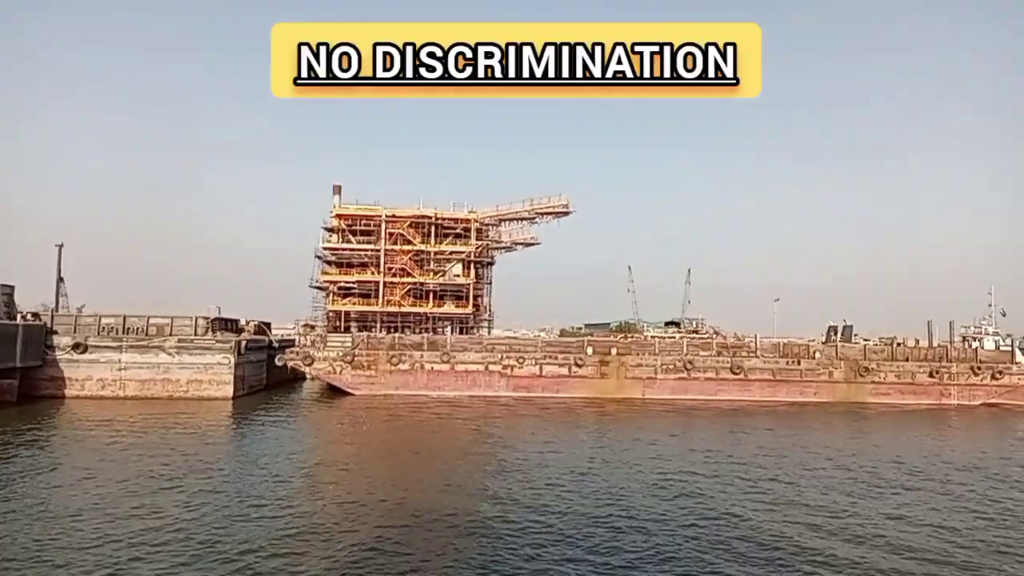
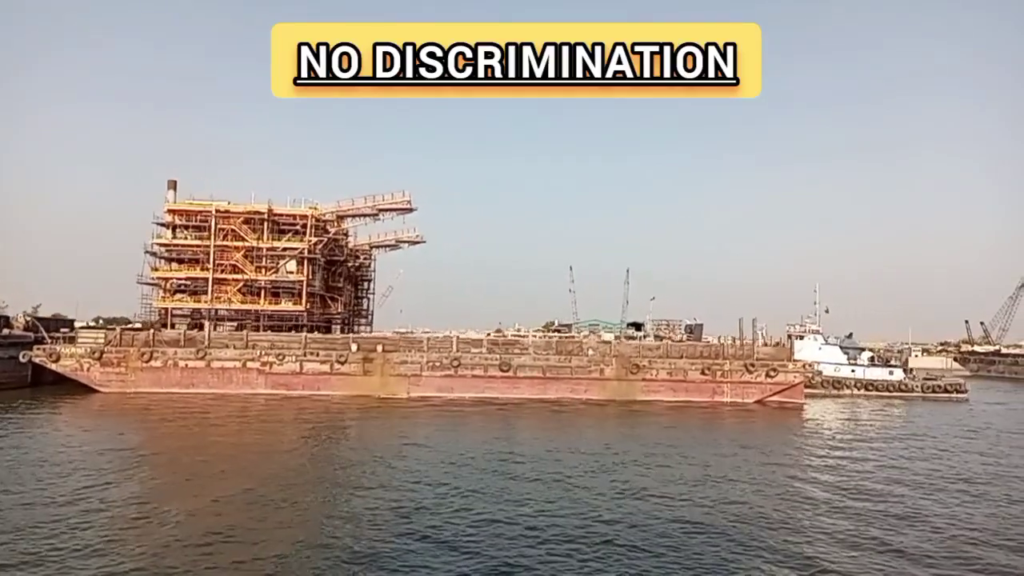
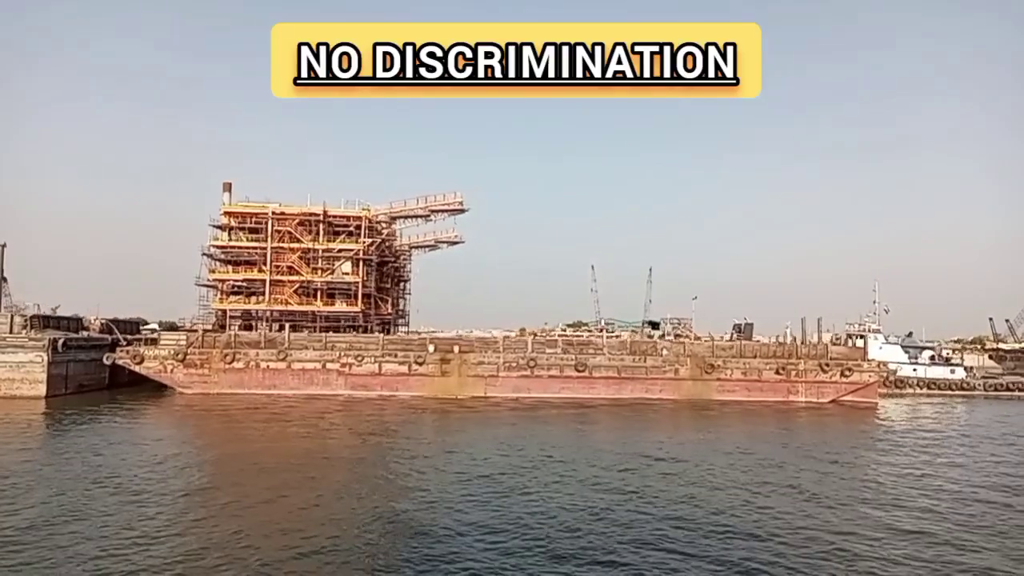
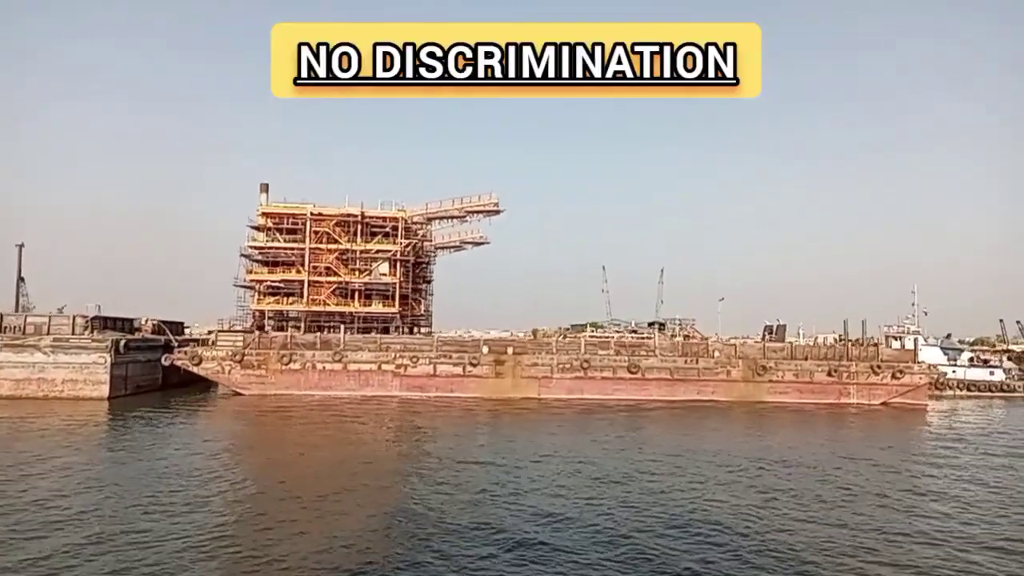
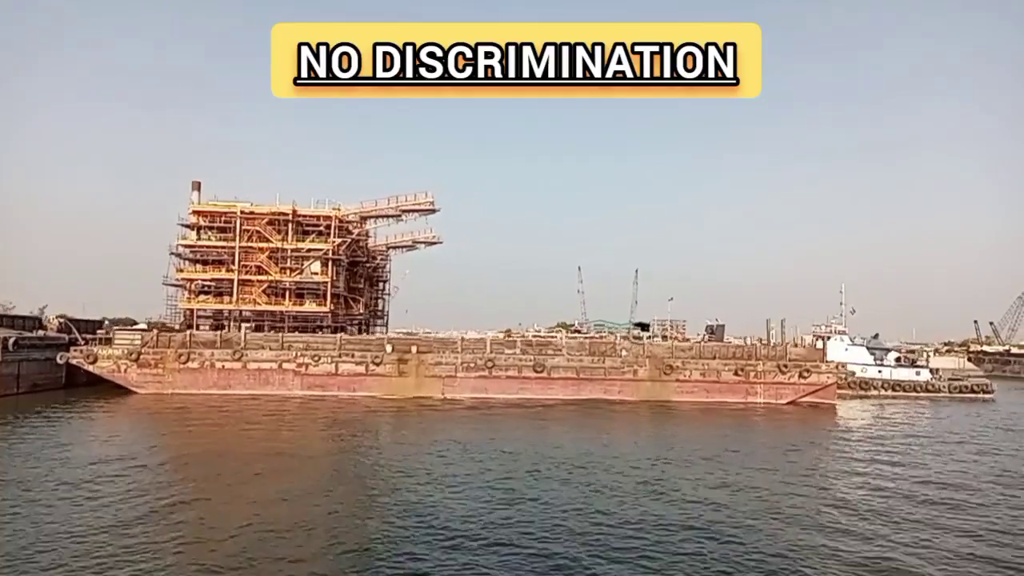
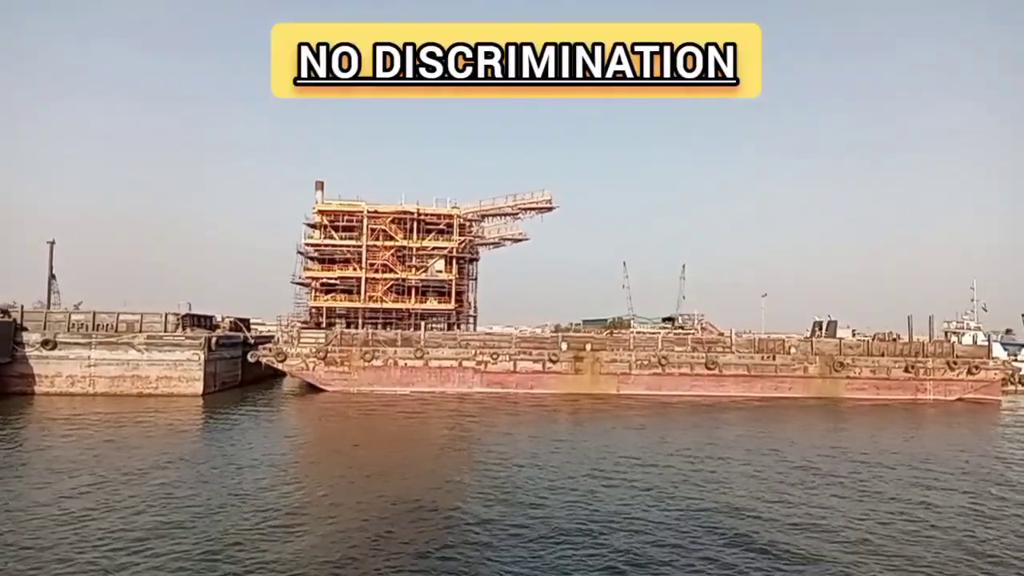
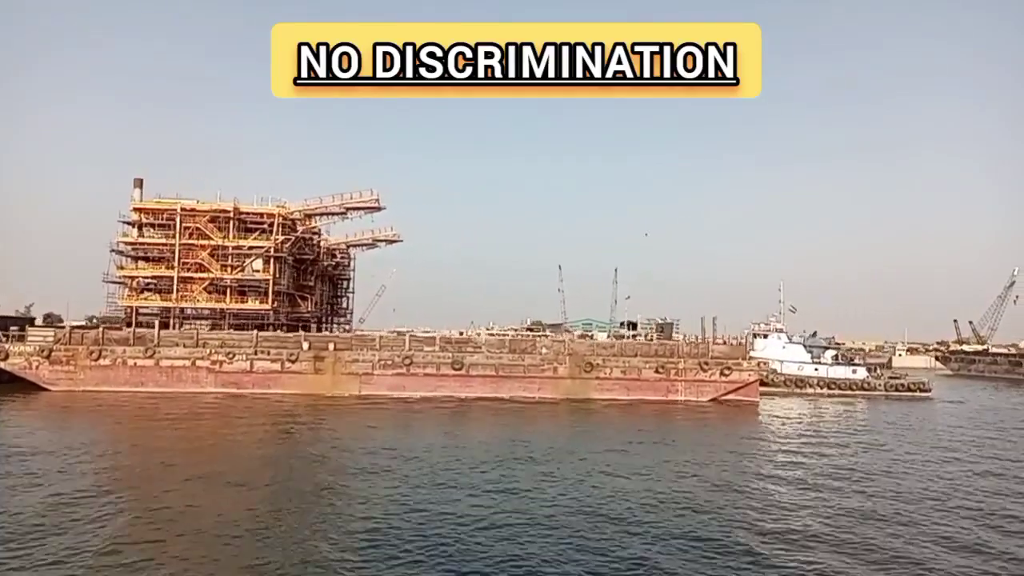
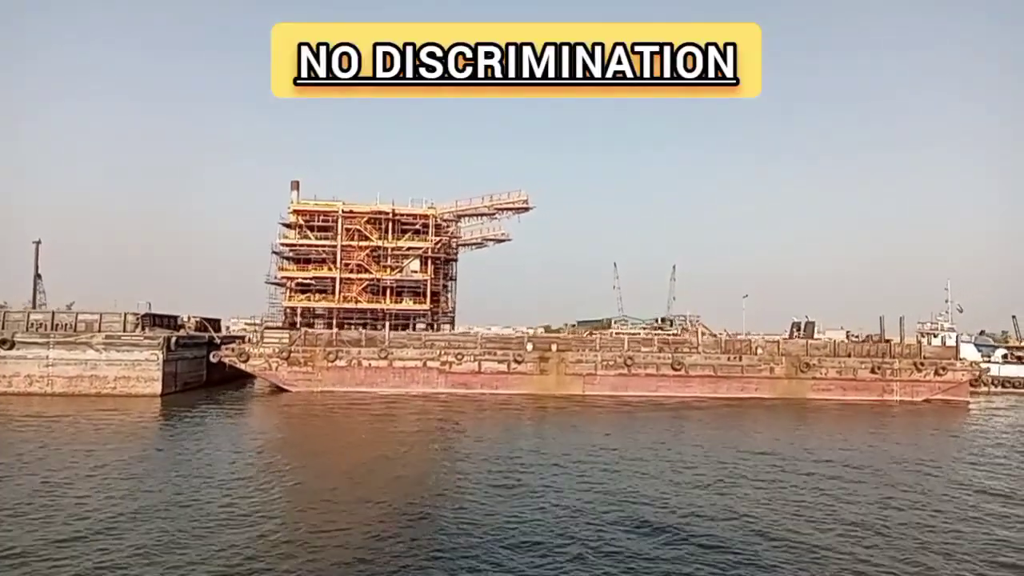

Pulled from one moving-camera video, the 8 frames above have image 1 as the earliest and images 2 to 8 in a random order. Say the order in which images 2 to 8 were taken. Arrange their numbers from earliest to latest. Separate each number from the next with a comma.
6, 8, 4, 3, 5, 2, 7
